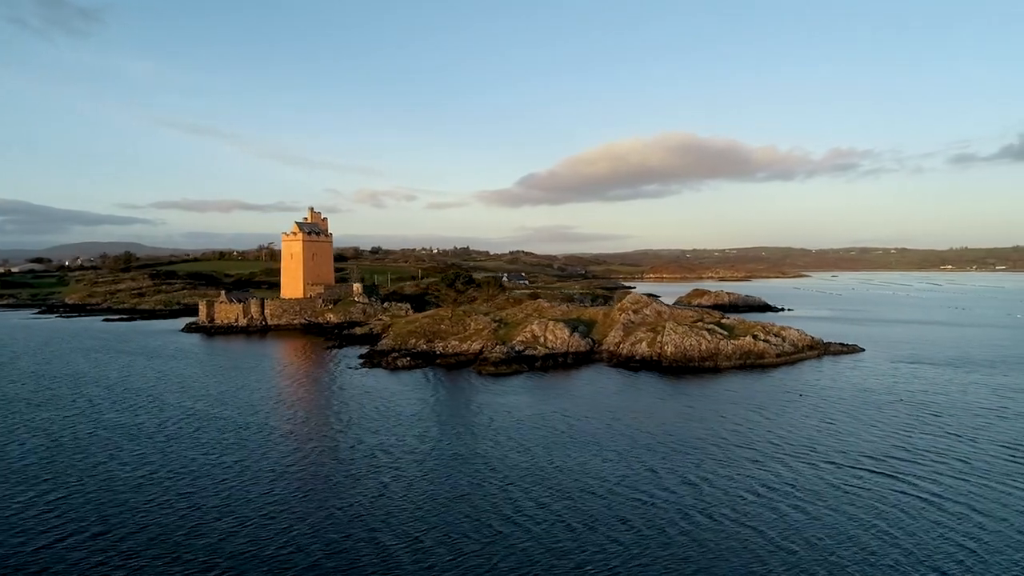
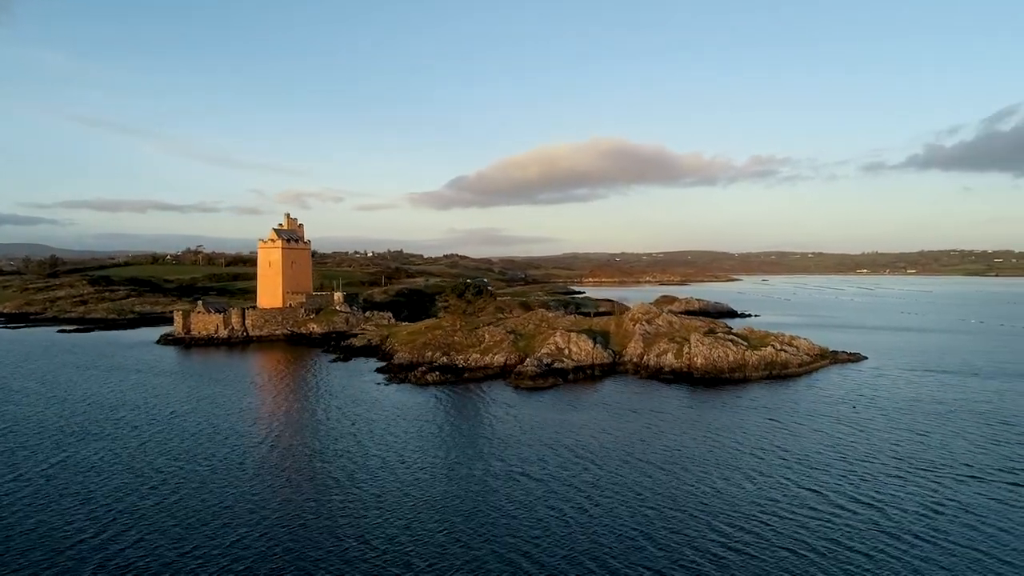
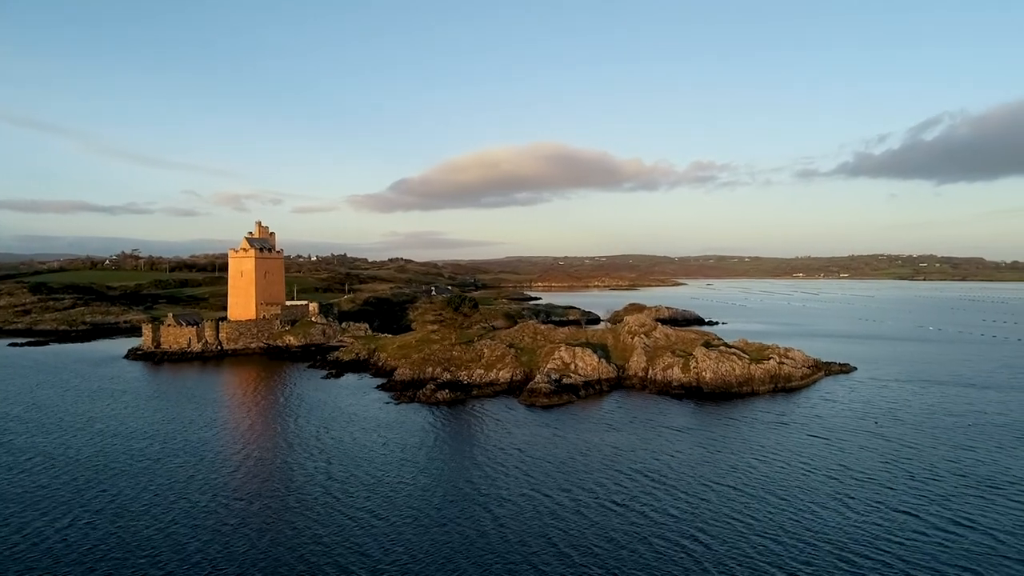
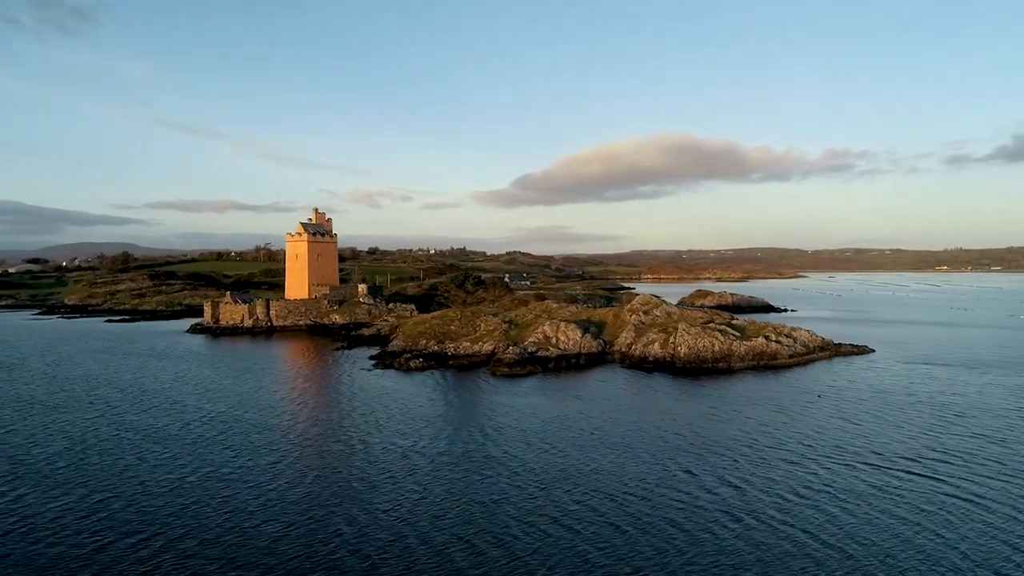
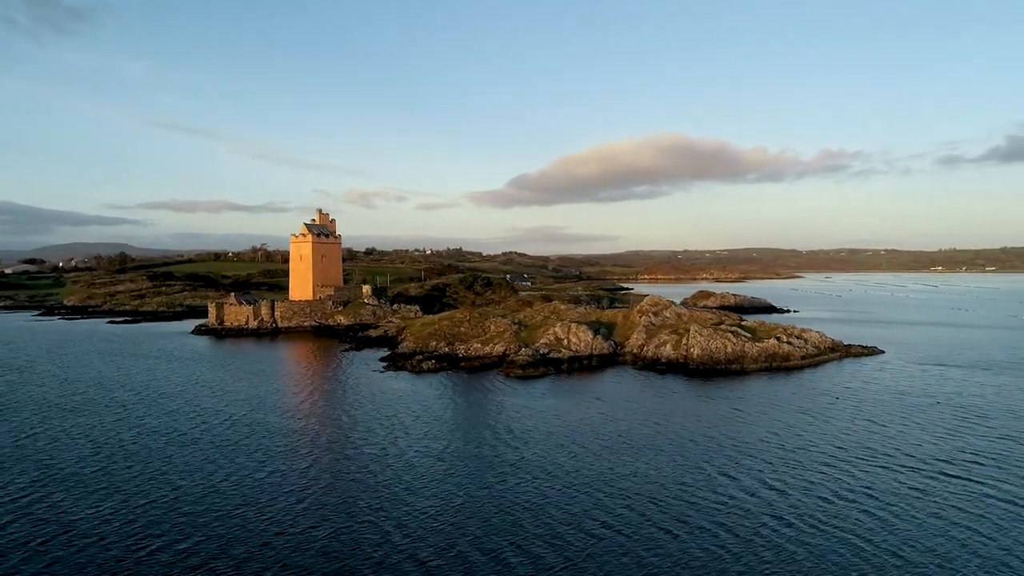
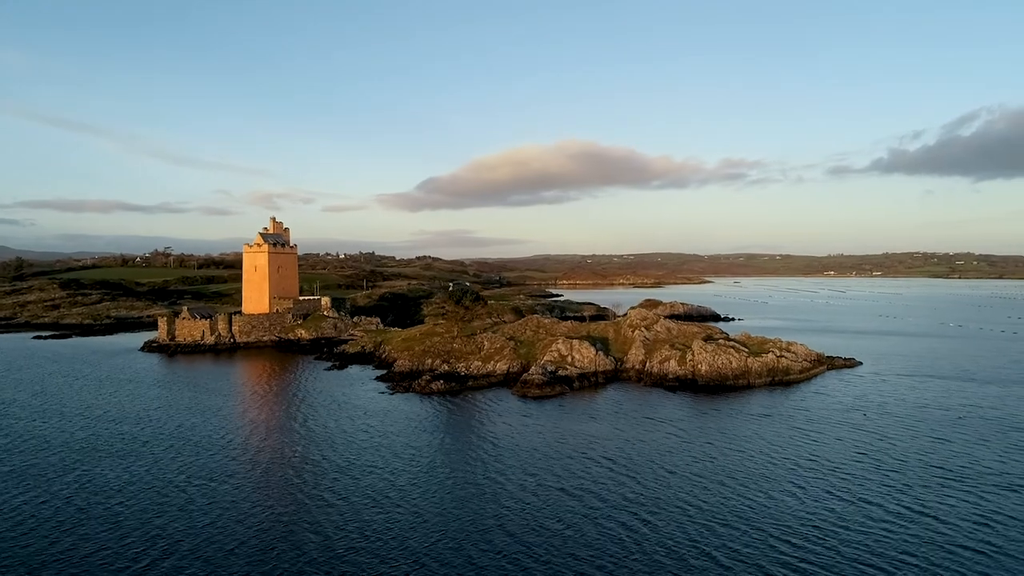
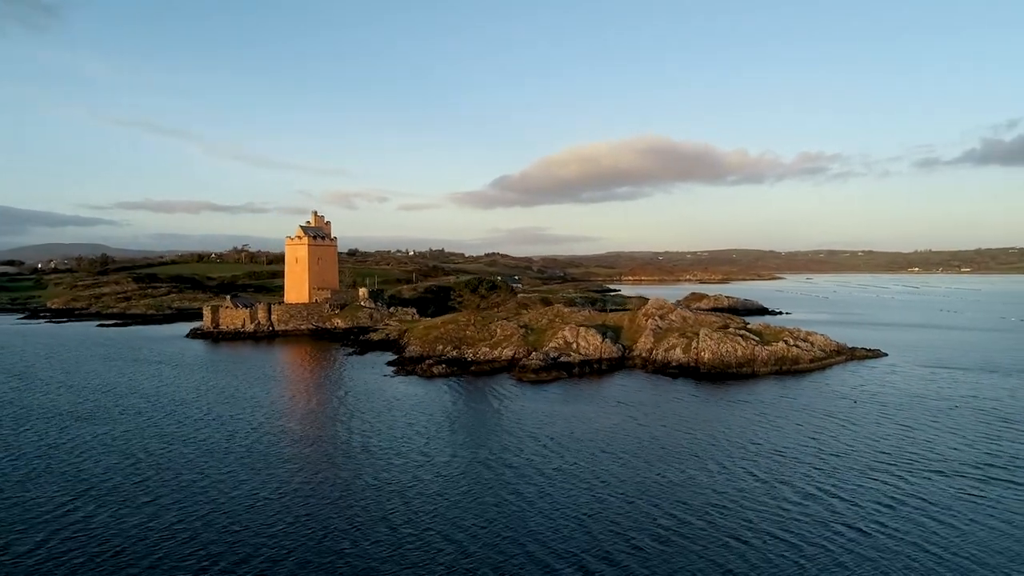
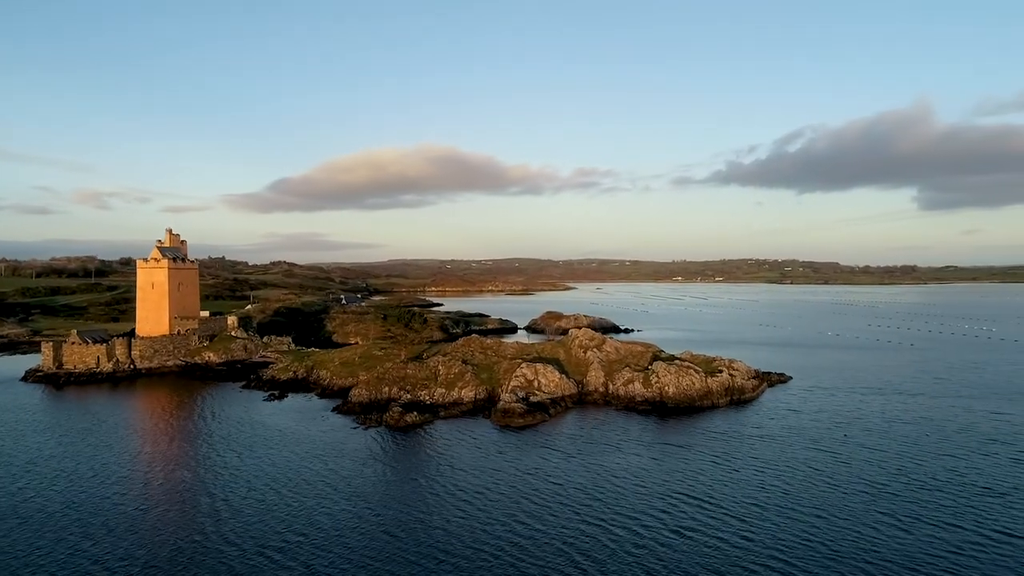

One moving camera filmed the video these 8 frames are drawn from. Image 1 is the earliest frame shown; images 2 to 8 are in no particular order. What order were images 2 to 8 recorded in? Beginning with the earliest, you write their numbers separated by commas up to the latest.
4, 5, 7, 2, 6, 3, 8
